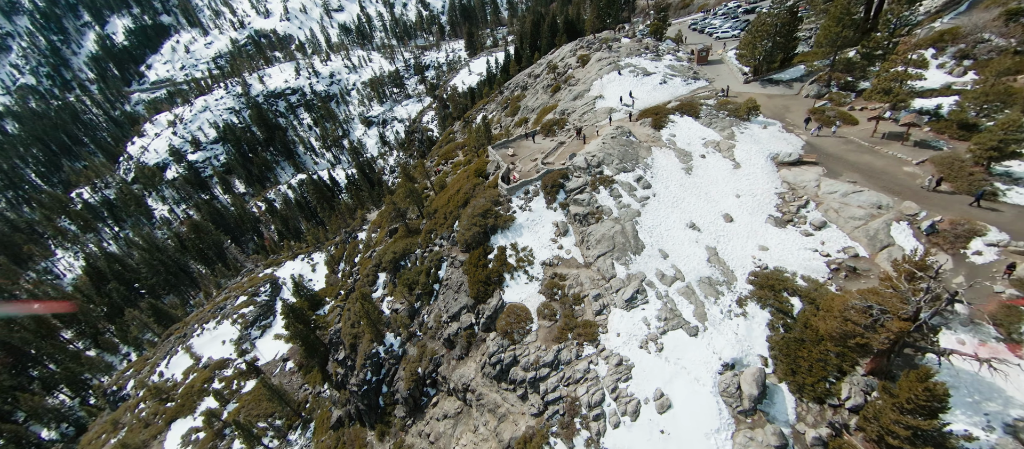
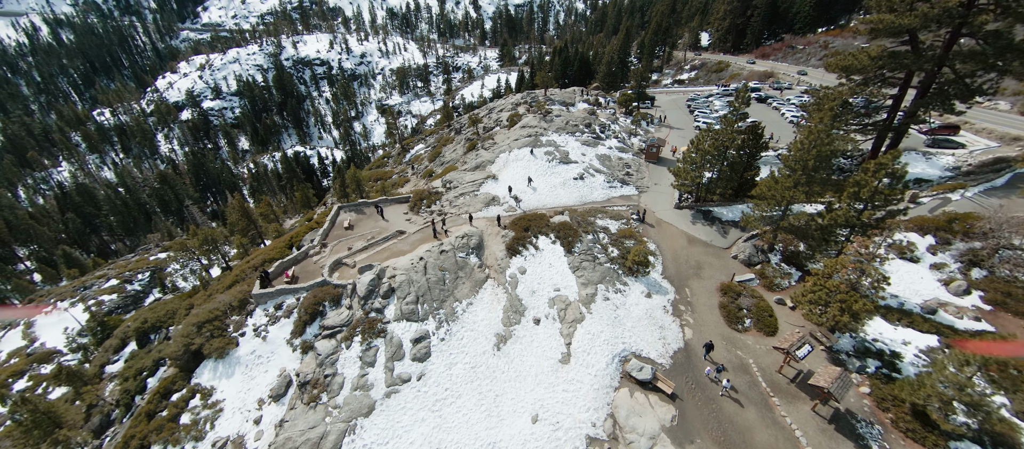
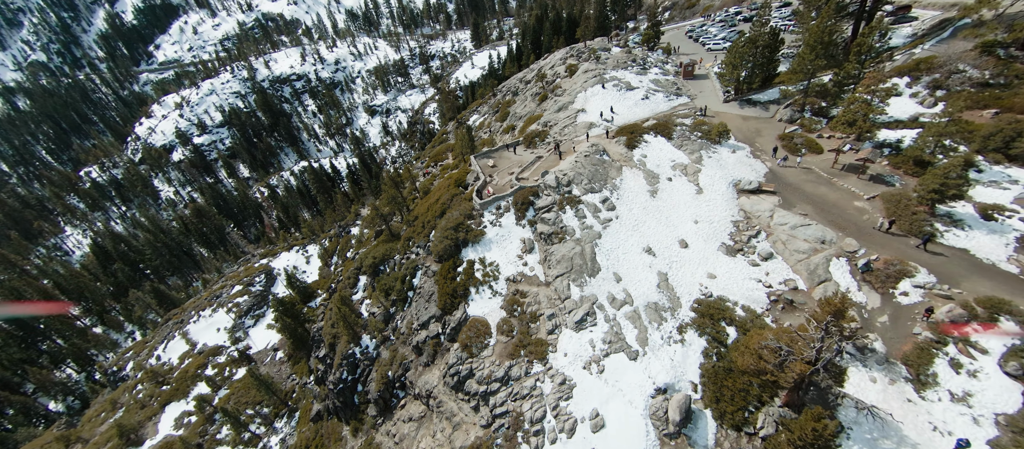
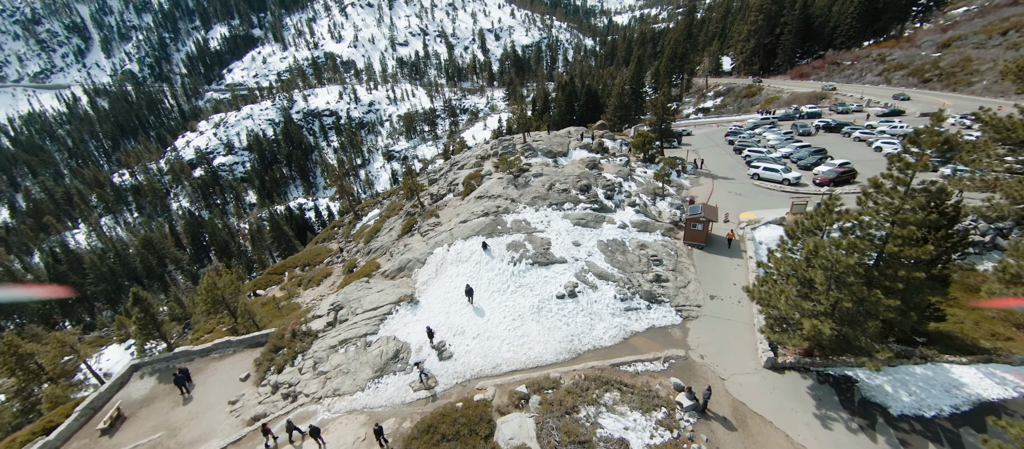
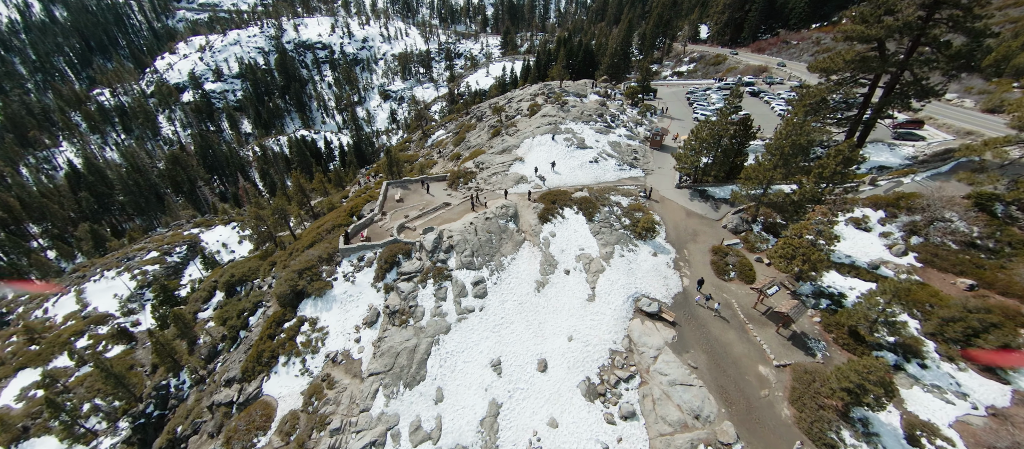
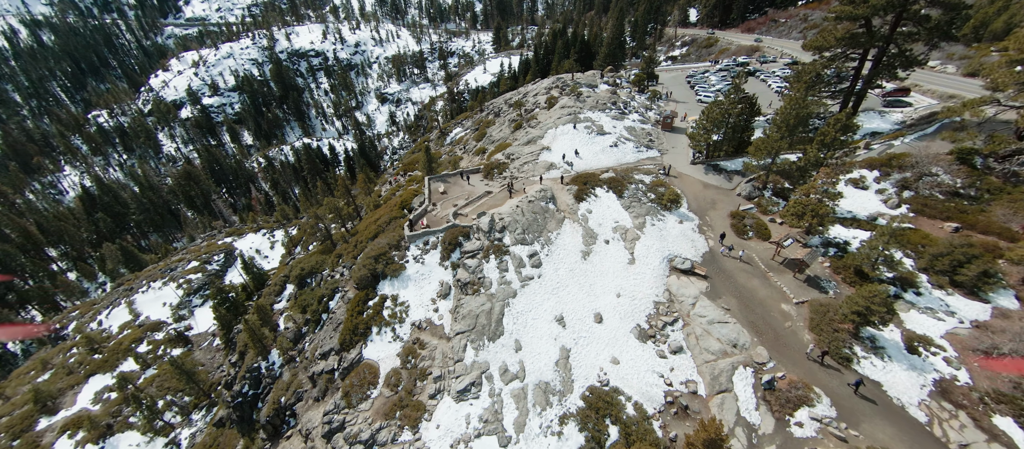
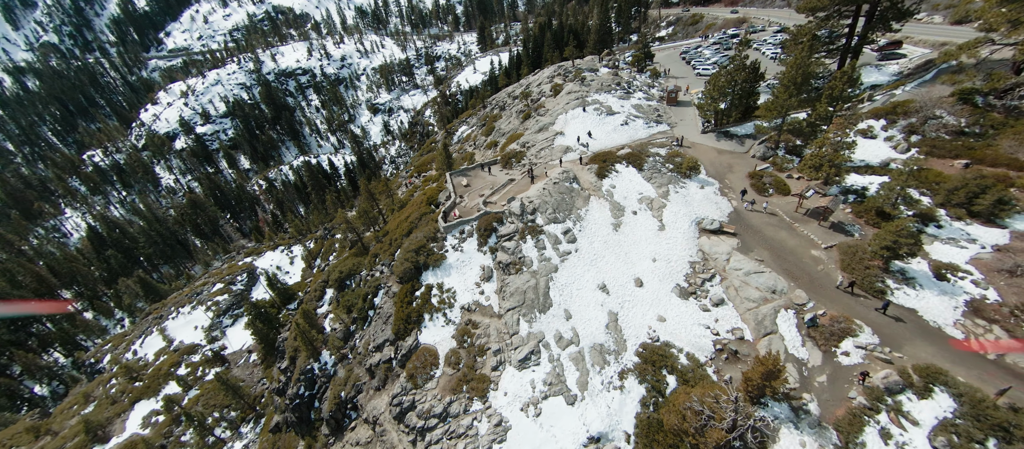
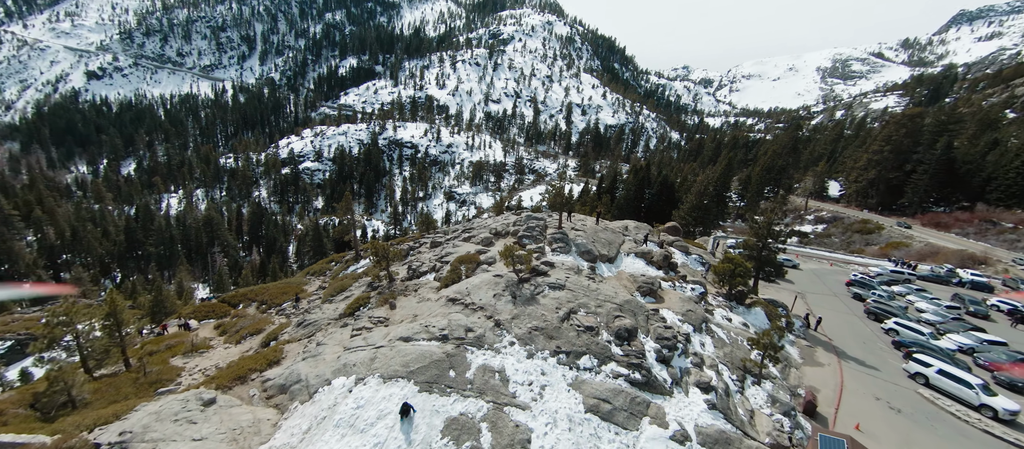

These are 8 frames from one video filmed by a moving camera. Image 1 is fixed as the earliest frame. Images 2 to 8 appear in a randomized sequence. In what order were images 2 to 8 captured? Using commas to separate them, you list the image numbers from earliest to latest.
3, 7, 6, 5, 2, 4, 8
